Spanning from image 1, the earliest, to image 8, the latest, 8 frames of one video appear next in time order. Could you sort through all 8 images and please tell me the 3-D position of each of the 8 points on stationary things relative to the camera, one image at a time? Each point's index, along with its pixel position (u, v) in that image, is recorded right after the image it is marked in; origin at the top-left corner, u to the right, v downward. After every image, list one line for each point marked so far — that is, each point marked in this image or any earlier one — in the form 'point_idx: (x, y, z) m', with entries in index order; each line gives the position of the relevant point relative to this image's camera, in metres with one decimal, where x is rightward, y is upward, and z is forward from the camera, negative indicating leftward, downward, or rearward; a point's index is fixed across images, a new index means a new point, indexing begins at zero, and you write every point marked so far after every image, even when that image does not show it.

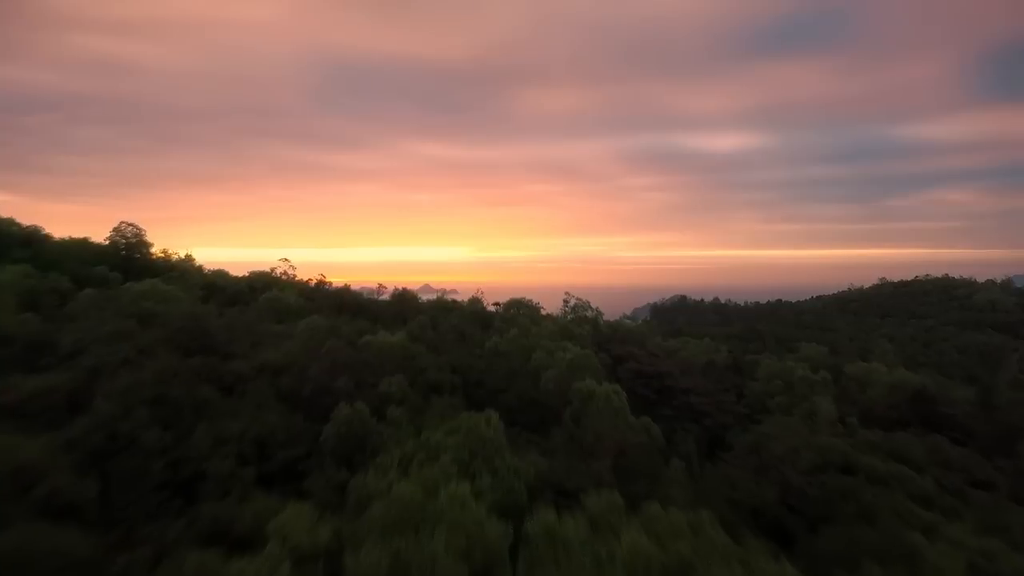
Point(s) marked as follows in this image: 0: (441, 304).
0: (-1.8, -0.5, +12.3) m
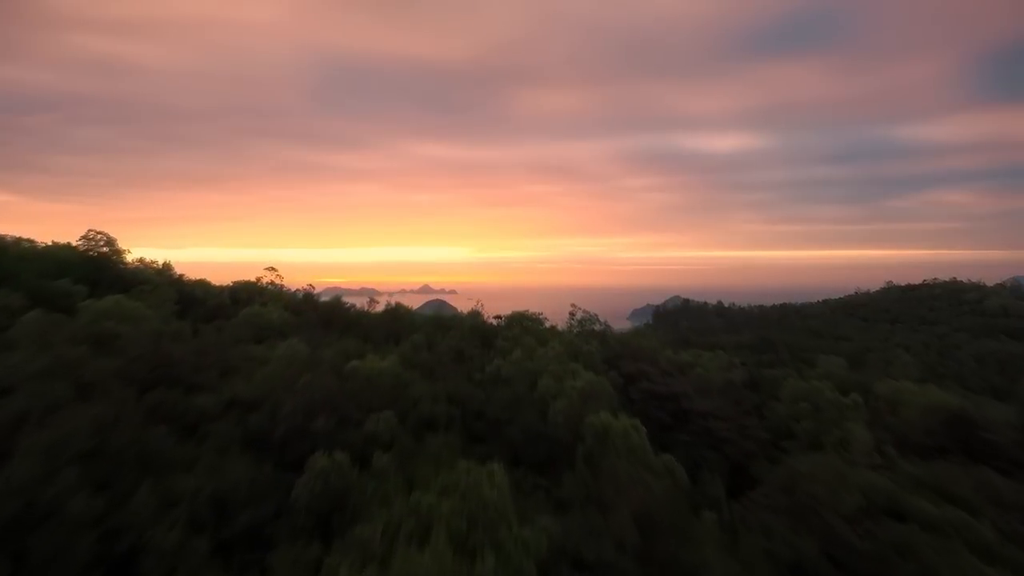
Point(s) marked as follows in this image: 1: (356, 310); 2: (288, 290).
0: (-1.7, -0.8, +11.3) m
1: (-4.0, -0.6, +12.4) m
2: (-6.4, -0.1, +13.8) m
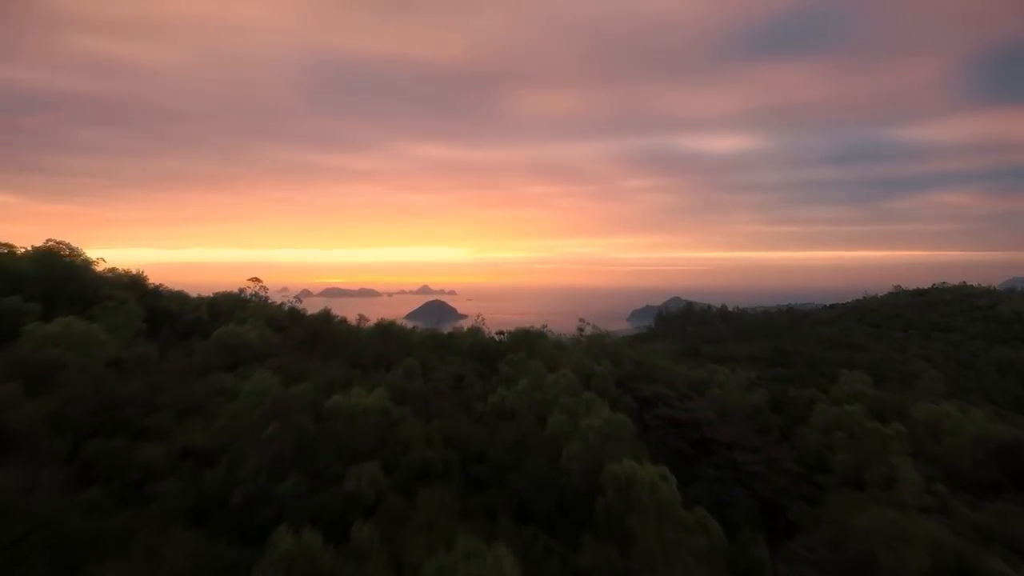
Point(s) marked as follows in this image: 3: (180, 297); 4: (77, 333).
0: (-1.6, -1.2, +10.3) m
1: (-3.9, -0.9, +11.4) m
2: (-6.3, -0.5, +12.7) m
3: (-8.4, -0.3, +12.2) m
4: (-6.8, -0.7, +7.6) m
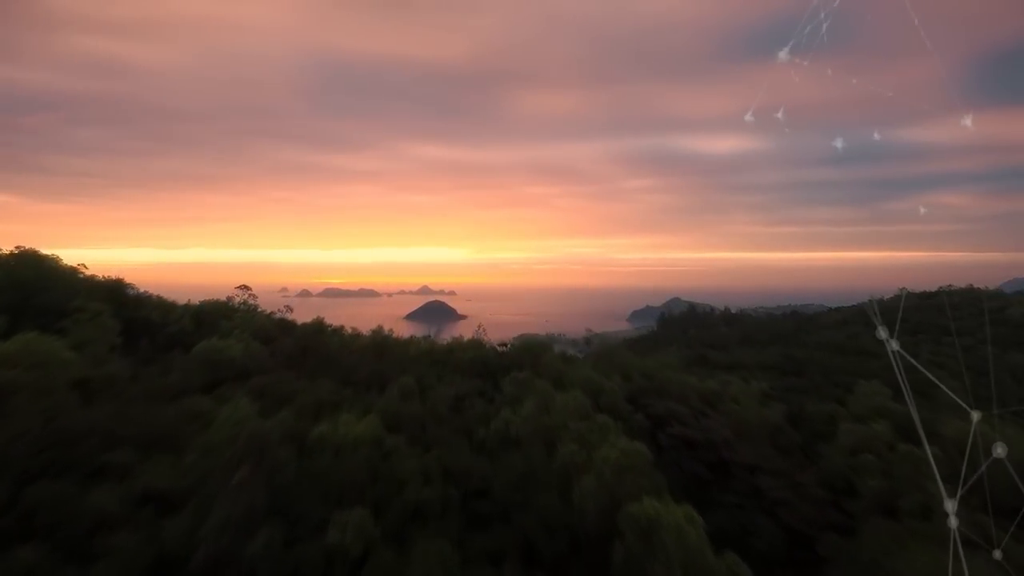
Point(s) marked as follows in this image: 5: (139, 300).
0: (-1.6, -1.4, +9.6) m
1: (-3.8, -1.1, +10.7) m
2: (-6.3, -0.7, +12.0) m
3: (-8.3, -0.5, +11.5) m
4: (-6.7, -0.9, +6.9) m
5: (-8.5, -0.3, +11.1) m
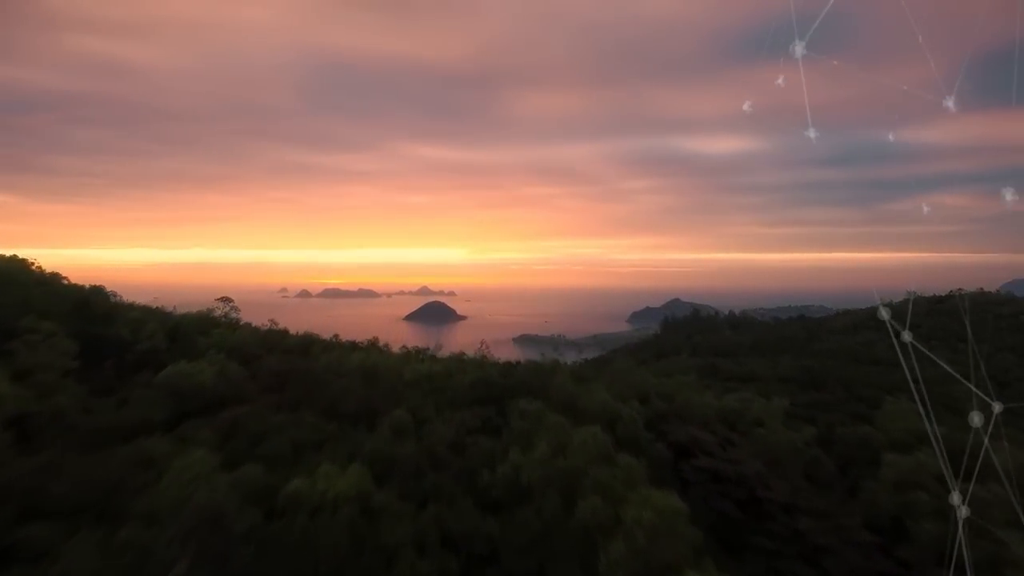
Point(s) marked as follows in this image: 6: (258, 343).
0: (-1.4, -1.6, +8.5) m
1: (-3.7, -1.4, +9.7) m
2: (-6.1, -1.0, +11.0) m
3: (-8.2, -0.7, +10.5) m
4: (-6.6, -1.2, +5.9) m
5: (-8.4, -0.6, +10.0) m
6: (-5.4, -1.1, +10.3) m
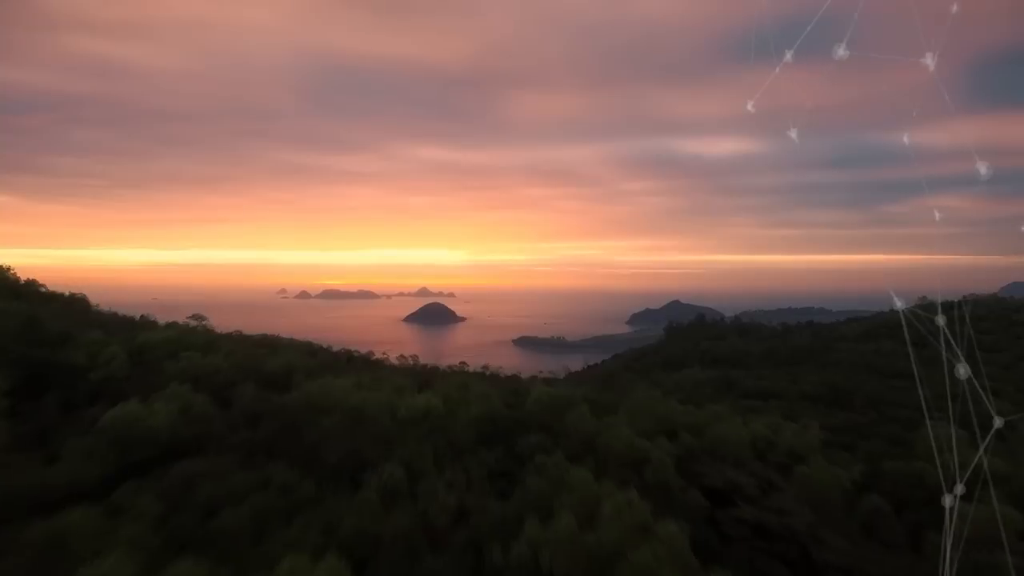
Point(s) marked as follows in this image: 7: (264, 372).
0: (-1.3, -2.0, +7.3) m
1: (-3.5, -1.7, +8.4) m
2: (-6.0, -1.3, +9.8) m
3: (-8.0, -1.1, +9.2) m
4: (-6.4, -1.5, +4.6) m
5: (-8.2, -0.9, +8.8) m
6: (-5.2, -1.5, +9.1) m
7: (-4.8, -1.6, +9.2) m
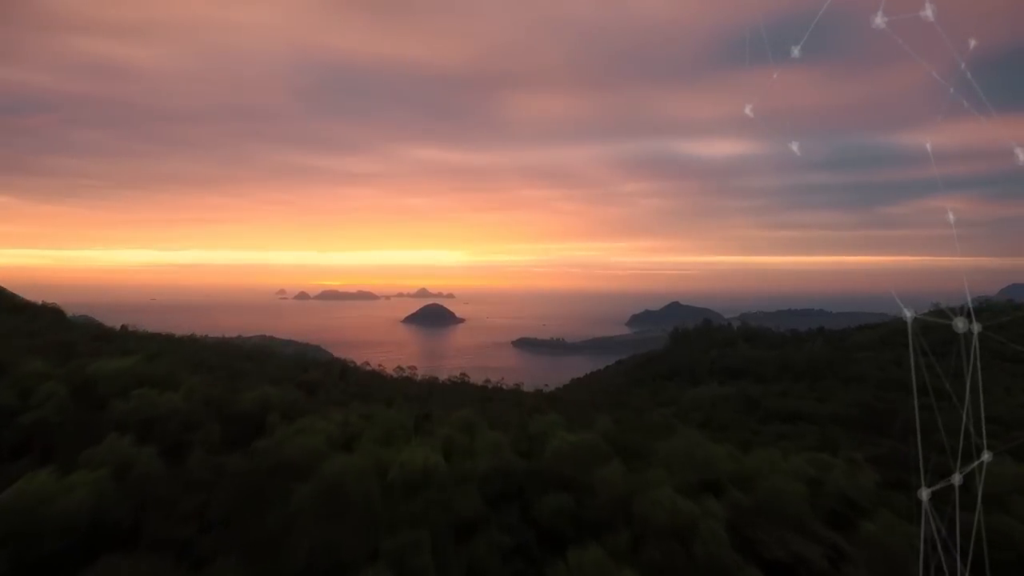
0: (-1.0, -2.4, +5.9) m
1: (-3.3, -2.1, +7.0) m
2: (-5.7, -1.7, +8.3) m
3: (-7.8, -1.5, +7.8) m
4: (-6.2, -1.9, +3.2) m
5: (-8.0, -1.3, +7.3) m
6: (-5.0, -1.9, +7.6) m
7: (-4.5, -2.0, +7.8) m
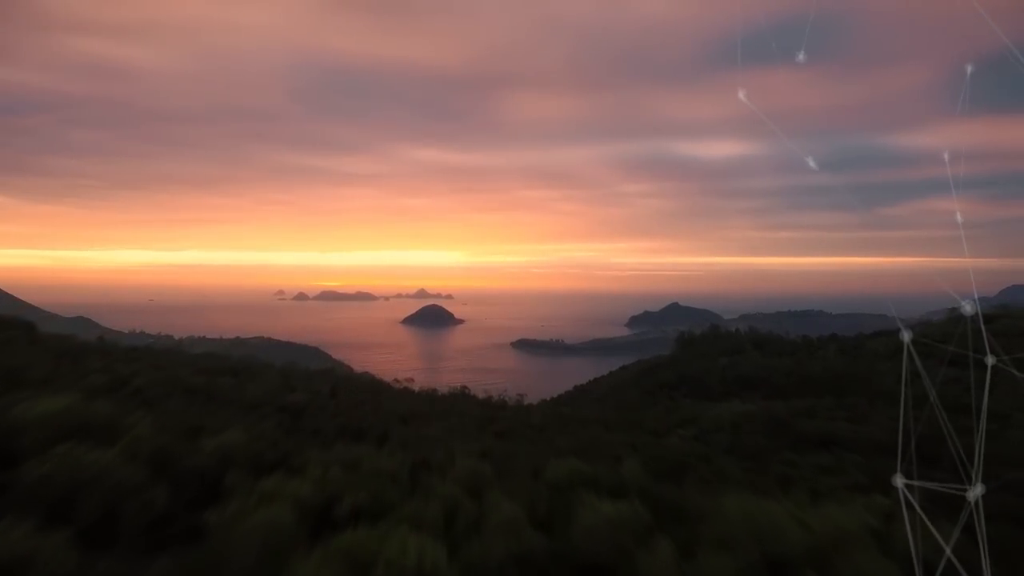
0: (-0.8, -2.8, +4.3) m
1: (-3.1, -2.5, +5.4) m
2: (-5.5, -2.1, +6.8) m
3: (-7.5, -1.8, +6.2) m
4: (-6.0, -2.3, +1.6) m
5: (-7.8, -1.7, +5.8) m
6: (-4.8, -2.3, +6.1) m
7: (-4.3, -2.3, +6.2) m
